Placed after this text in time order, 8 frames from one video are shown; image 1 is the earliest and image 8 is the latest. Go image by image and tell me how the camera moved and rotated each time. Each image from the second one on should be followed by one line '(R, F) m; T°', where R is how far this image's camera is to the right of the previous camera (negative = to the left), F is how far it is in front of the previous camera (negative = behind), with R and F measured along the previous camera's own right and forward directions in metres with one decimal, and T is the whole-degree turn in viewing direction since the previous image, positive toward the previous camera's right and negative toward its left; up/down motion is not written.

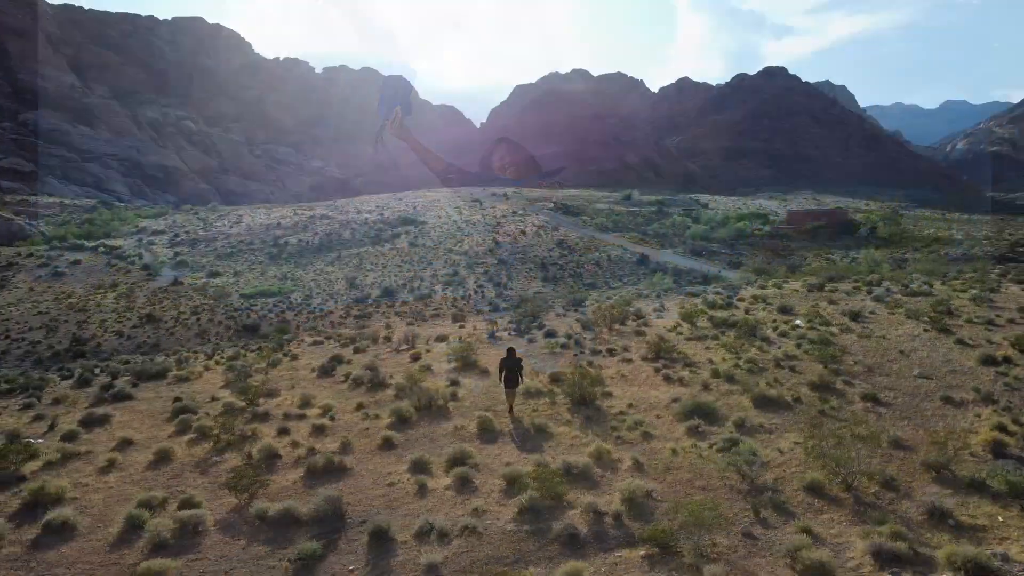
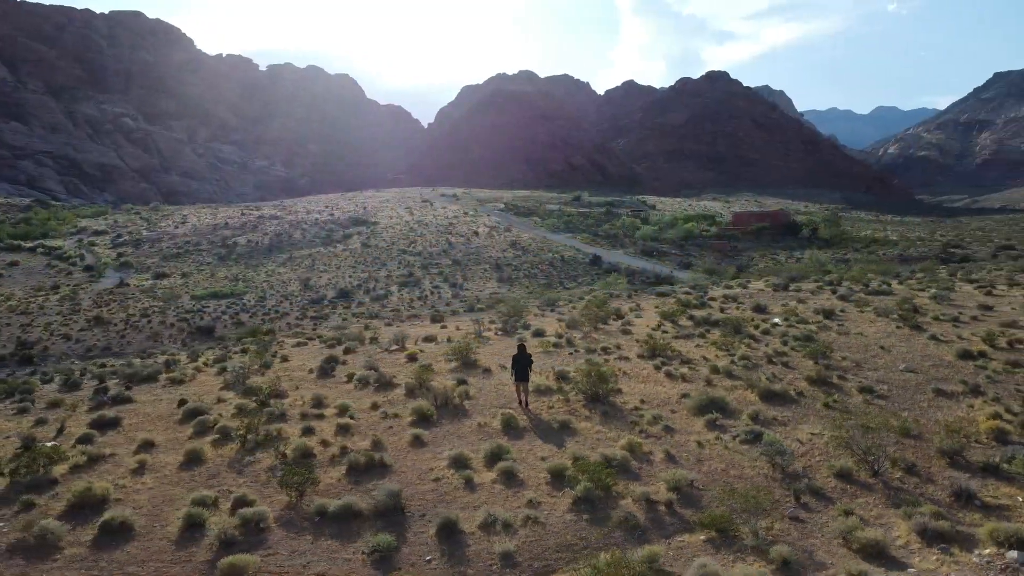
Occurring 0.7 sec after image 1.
(-1.0, -0.3) m; +4°
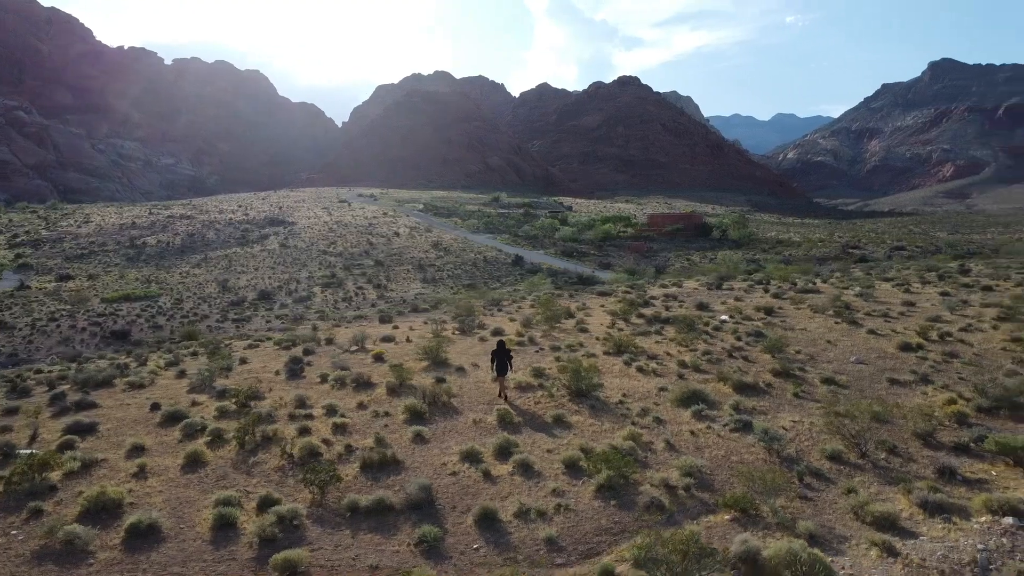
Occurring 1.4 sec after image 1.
(-1.1, -0.3) m; +6°
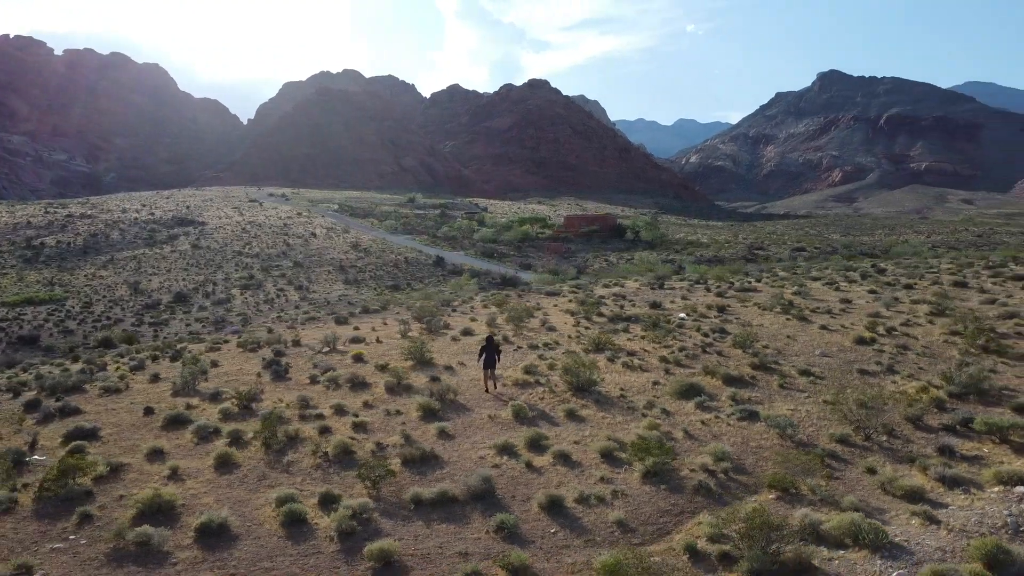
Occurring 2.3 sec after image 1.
(-1.5, -0.3) m; +6°
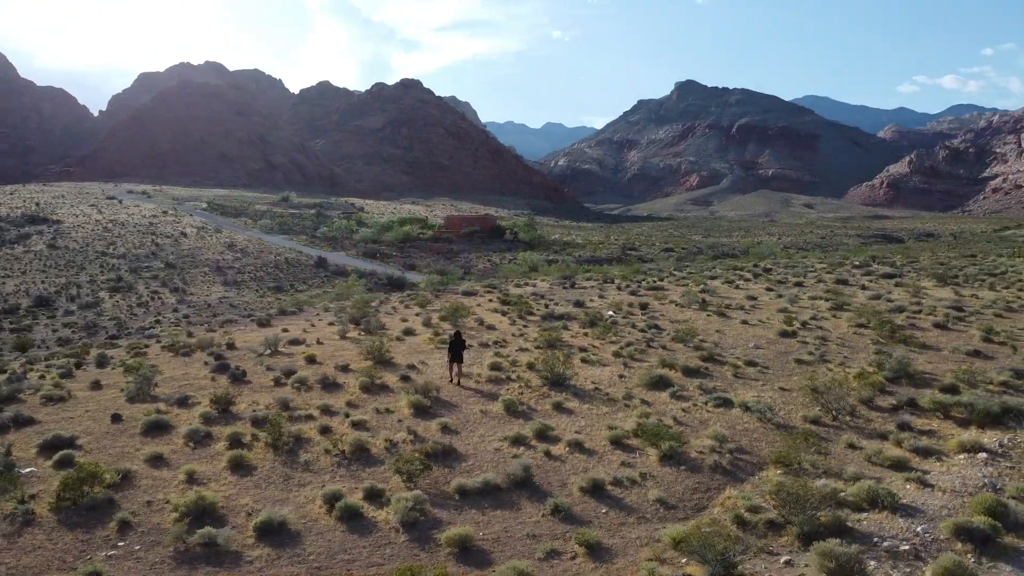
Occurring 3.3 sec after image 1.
(-1.8, -0.3) m; +9°
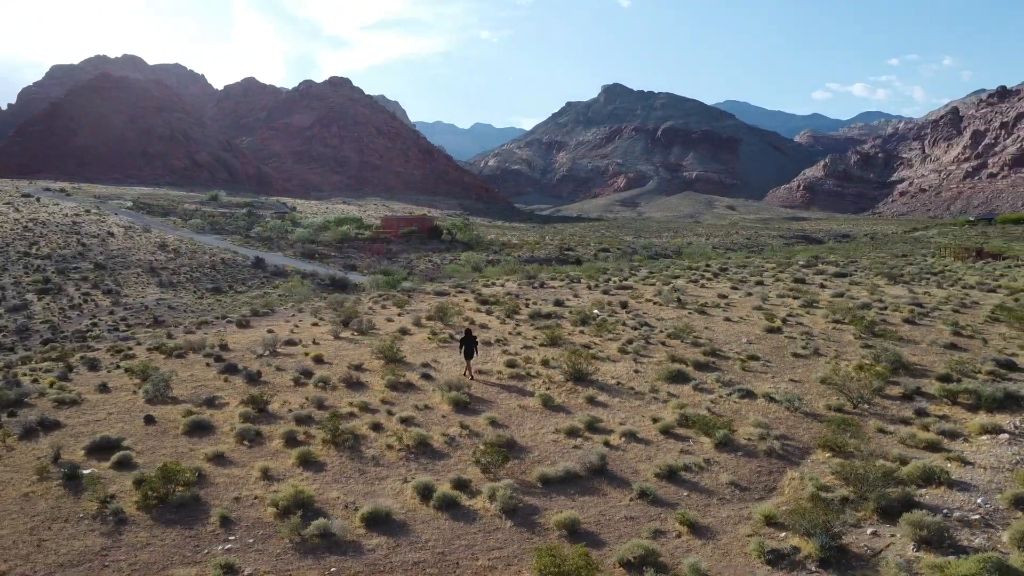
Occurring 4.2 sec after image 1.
(-1.7, -0.3) m; +5°
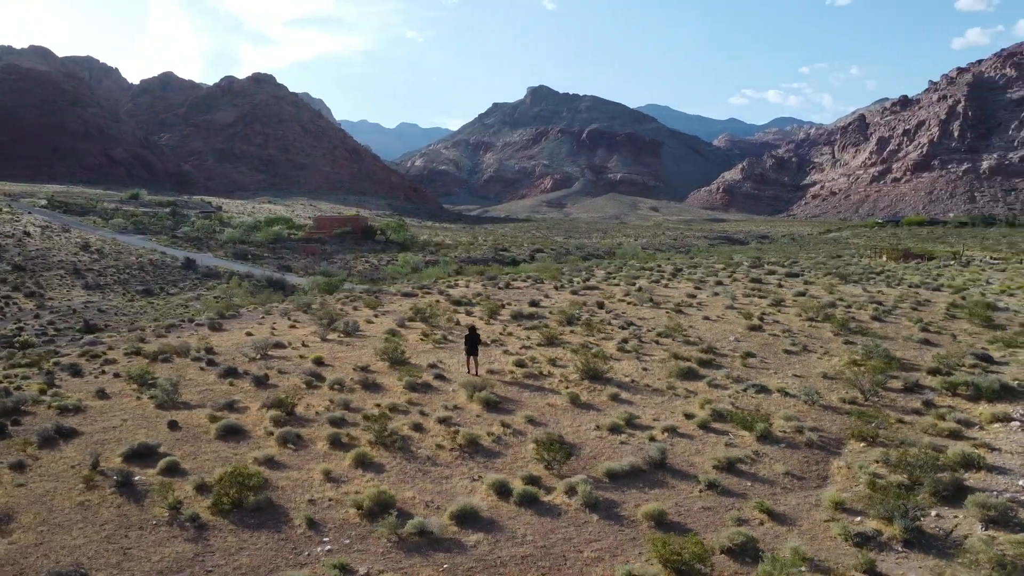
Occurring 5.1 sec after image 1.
(-1.6, -0.1) m; +5°
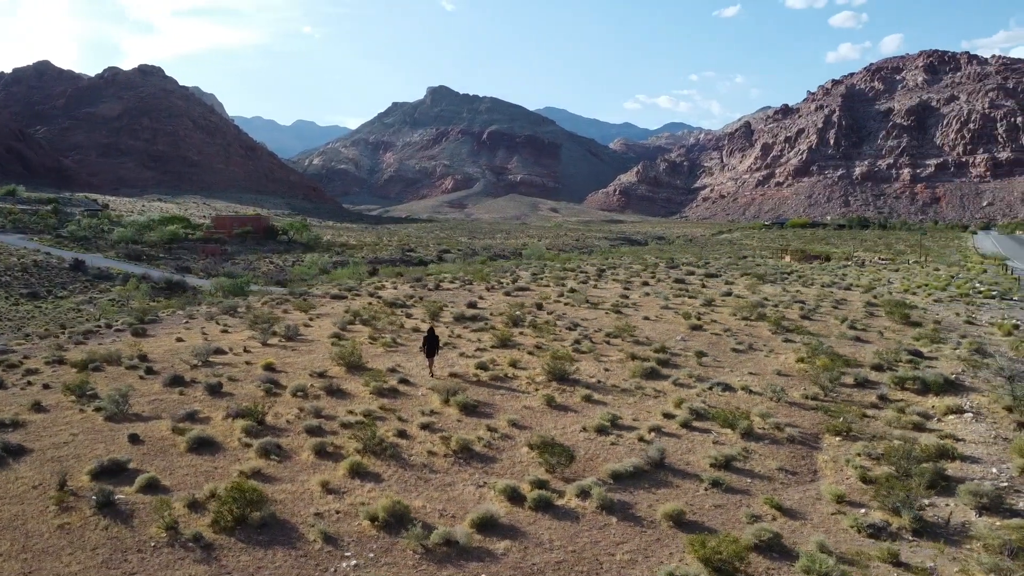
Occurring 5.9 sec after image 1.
(-1.2, +0.1) m; +7°
